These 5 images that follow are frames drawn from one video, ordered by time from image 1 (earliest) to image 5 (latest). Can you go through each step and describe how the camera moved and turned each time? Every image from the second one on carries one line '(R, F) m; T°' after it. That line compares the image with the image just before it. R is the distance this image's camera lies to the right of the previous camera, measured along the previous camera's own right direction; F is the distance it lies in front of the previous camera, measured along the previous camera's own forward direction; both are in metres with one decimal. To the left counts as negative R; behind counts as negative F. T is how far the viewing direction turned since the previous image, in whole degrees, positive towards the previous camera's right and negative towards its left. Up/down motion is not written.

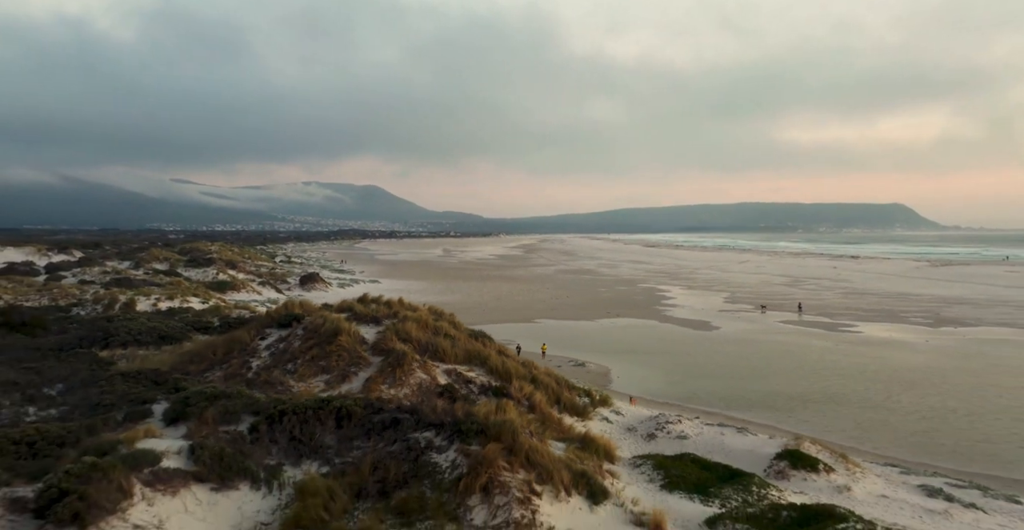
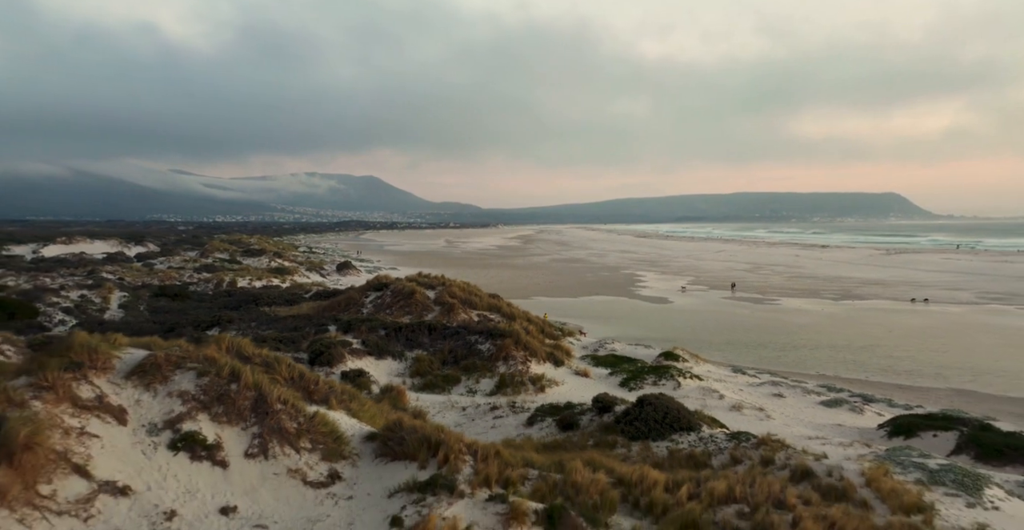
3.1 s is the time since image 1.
(-0.2, -8.4) m; 0°
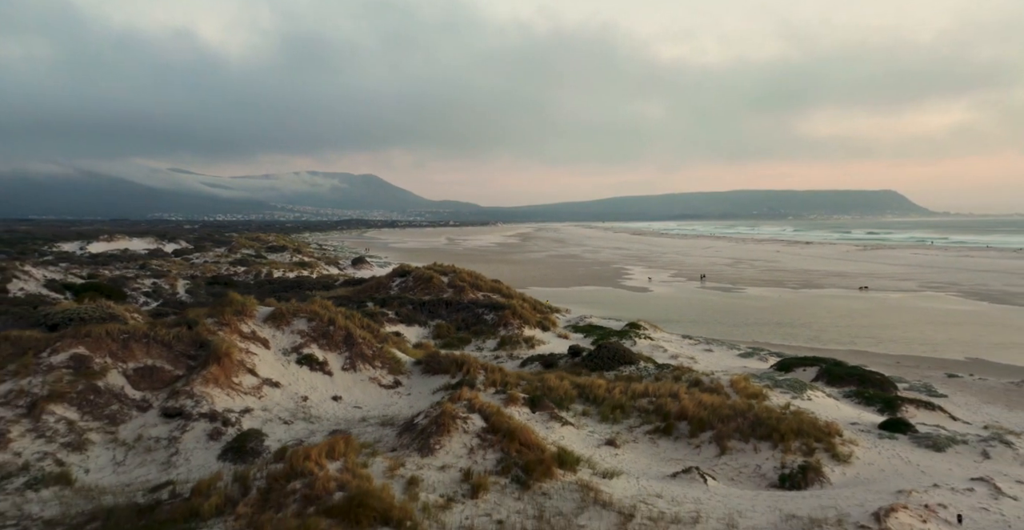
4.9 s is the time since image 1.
(0.0, -5.0) m; 0°
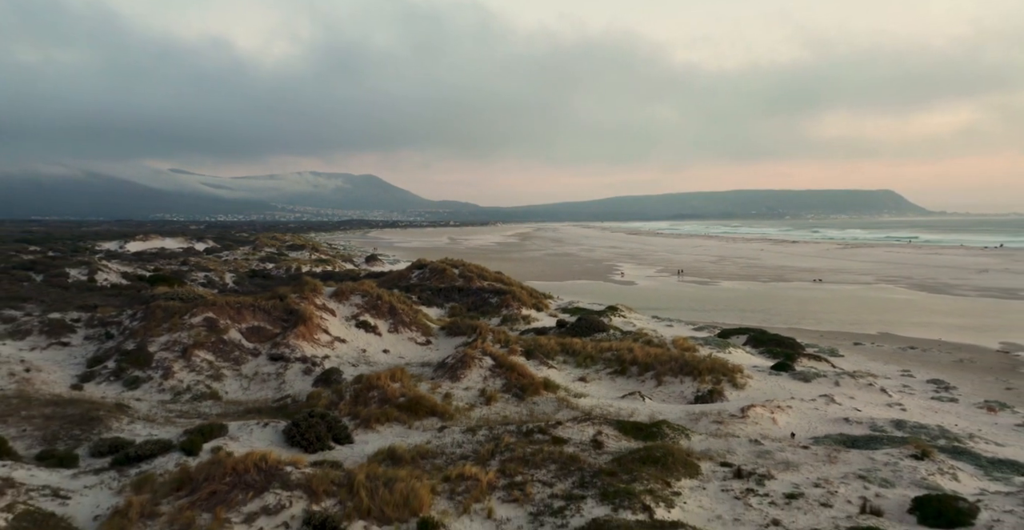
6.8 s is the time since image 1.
(0.0, -4.9) m; 0°
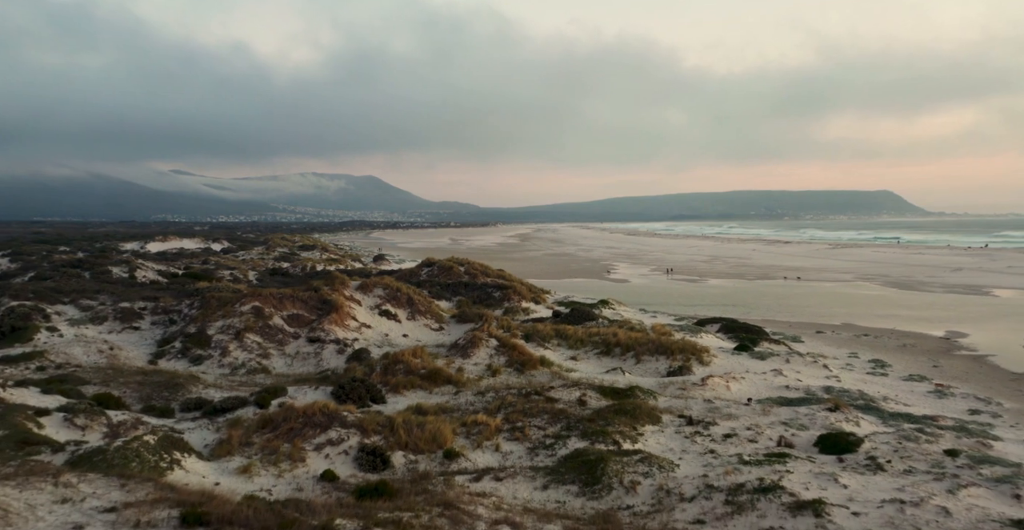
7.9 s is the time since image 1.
(0.0, -2.9) m; 0°
